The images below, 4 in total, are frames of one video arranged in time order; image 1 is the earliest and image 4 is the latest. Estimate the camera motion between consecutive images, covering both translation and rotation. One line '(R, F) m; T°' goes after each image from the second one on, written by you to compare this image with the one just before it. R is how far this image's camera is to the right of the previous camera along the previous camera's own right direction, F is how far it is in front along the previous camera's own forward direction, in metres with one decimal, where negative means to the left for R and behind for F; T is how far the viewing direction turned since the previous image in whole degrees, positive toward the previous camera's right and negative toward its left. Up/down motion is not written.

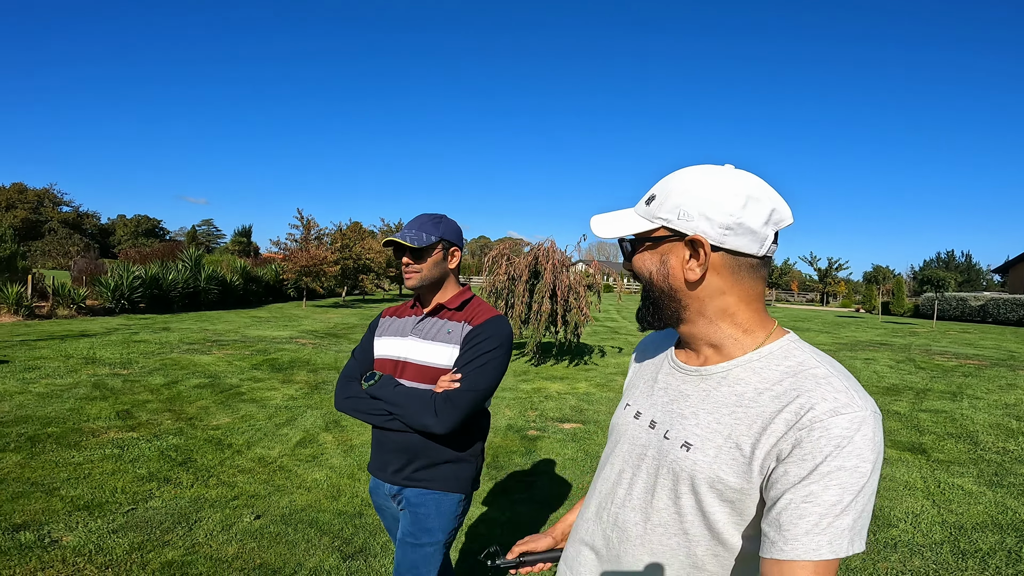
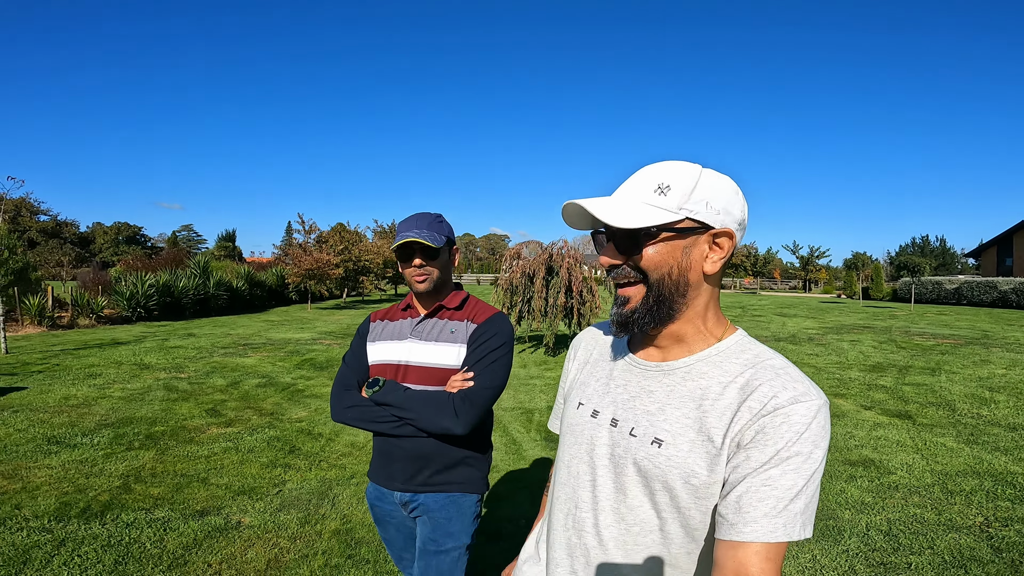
(-0.7, -0.8) m; +2°
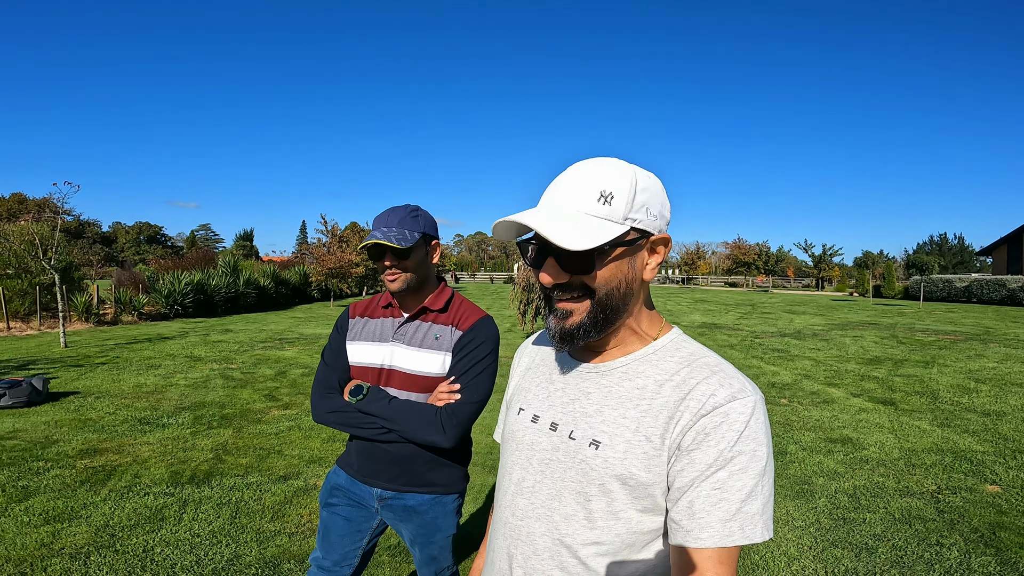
(-0.1, -0.8) m; -1°
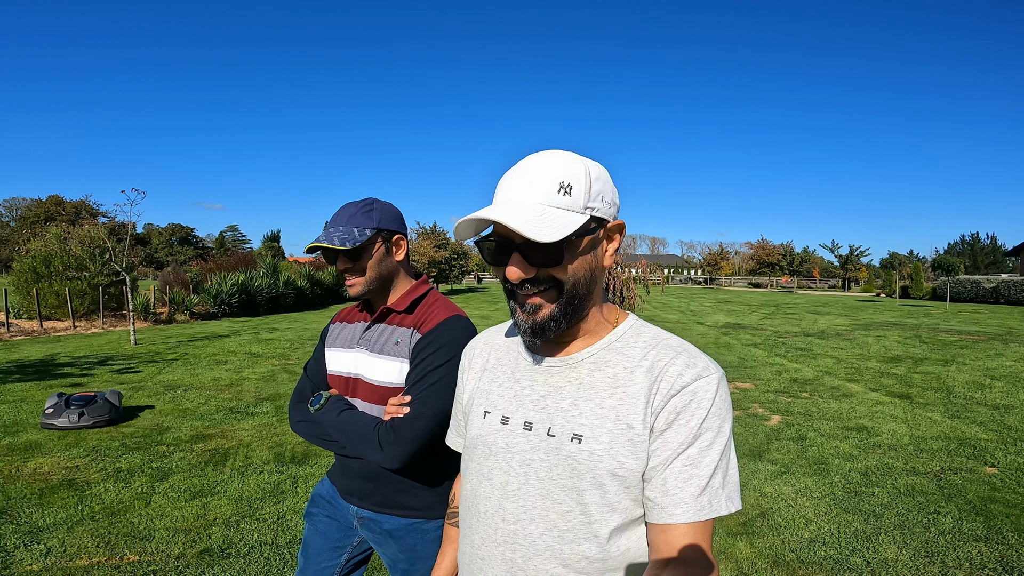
(-0.3, -0.8) m; -2°
